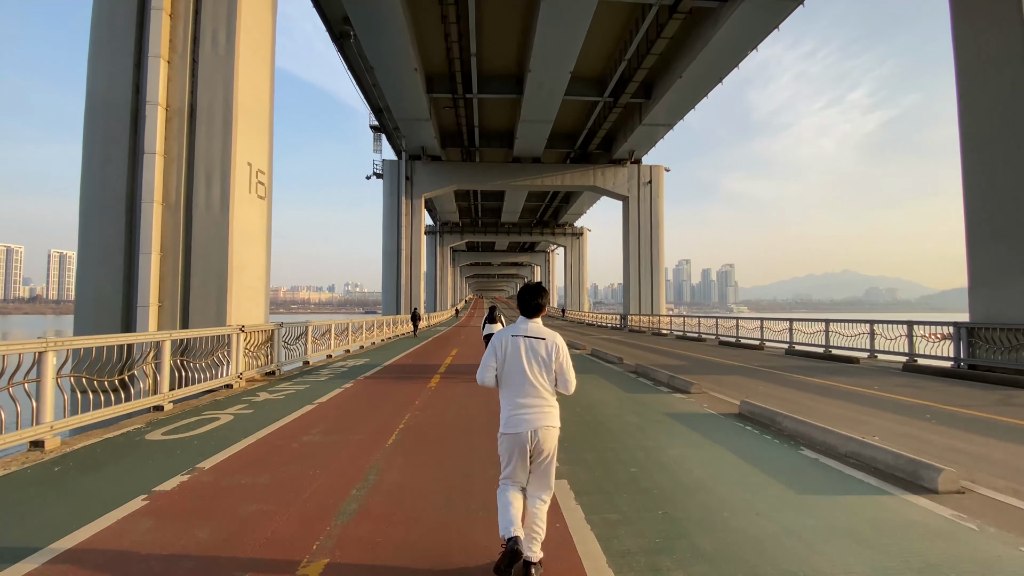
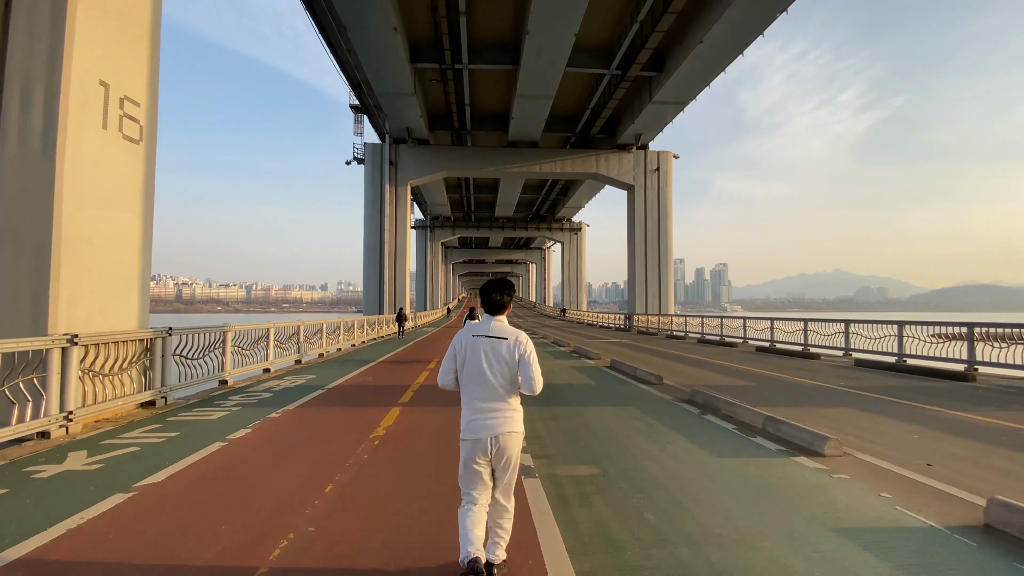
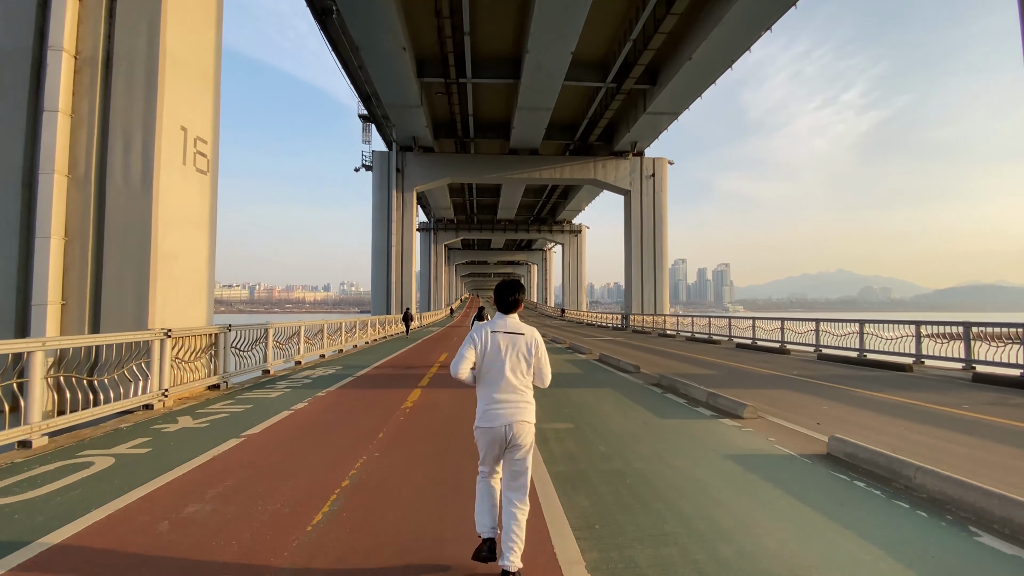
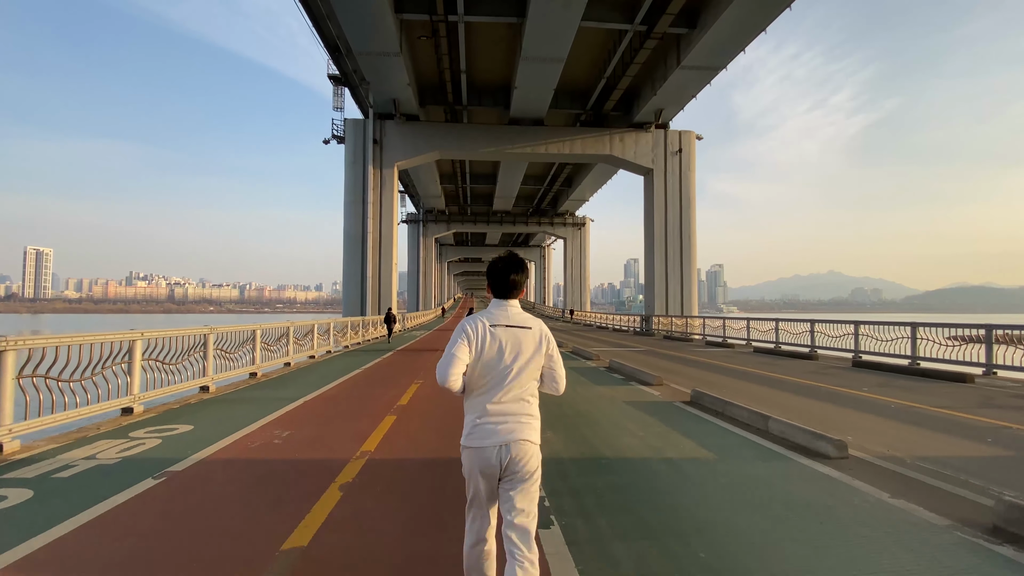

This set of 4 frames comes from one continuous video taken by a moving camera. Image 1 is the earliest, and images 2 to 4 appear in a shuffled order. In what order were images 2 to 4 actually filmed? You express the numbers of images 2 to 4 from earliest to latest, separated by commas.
3, 2, 4
